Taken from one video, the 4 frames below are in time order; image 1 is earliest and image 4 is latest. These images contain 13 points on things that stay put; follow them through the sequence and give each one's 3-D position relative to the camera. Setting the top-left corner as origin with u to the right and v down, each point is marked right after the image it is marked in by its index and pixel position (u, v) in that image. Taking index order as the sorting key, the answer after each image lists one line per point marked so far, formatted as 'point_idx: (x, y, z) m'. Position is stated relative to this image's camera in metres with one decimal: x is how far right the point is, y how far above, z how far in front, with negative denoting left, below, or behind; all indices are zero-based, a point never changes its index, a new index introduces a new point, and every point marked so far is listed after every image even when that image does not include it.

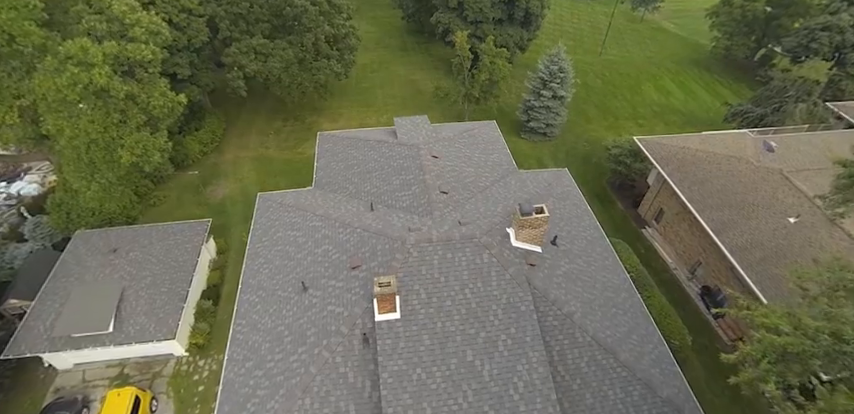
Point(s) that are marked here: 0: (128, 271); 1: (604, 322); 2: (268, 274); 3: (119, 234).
0: (-12.7, -2.7, +18.1) m
1: (+4.9, -3.2, +11.9) m
2: (-5.0, -2.1, +13.5) m
3: (-14.3, -1.2, +19.7) m
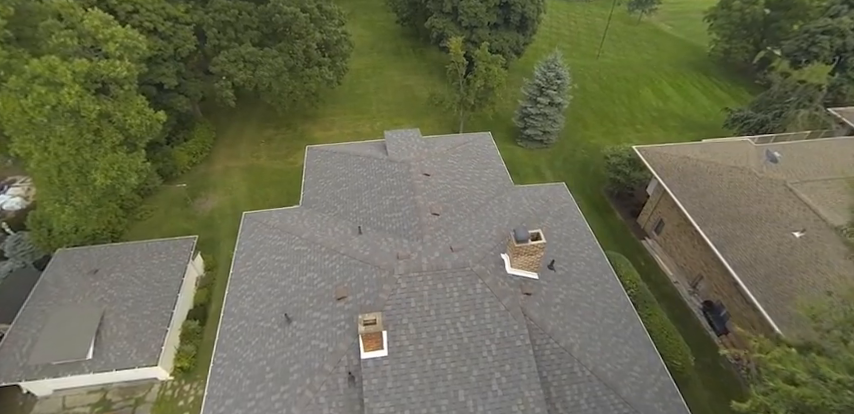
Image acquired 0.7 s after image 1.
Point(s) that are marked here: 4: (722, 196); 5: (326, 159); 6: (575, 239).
0: (-13.0, -3.5, +17.4) m
1: (+4.7, -3.9, +11.2) m
2: (-5.3, -2.9, +12.8) m
3: (-14.6, -2.1, +18.9) m
4: (+13.6, +0.5, +19.5) m
5: (-4.2, +2.0, +17.5) m
6: (+5.1, -1.1, +14.5) m
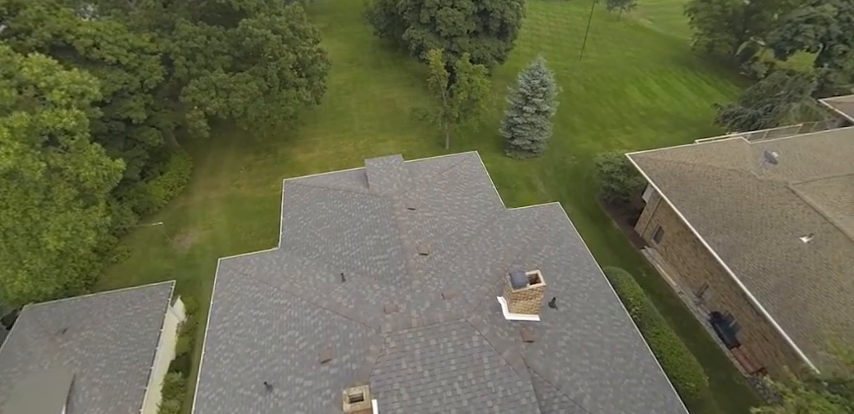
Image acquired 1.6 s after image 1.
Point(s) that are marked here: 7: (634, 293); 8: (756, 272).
0: (-13.2, -5.6, +16.1) m
1: (+4.6, -4.7, +10.3) m
2: (-5.5, -4.4, +11.7) m
3: (-14.9, -4.2, +17.6) m
4: (+13.0, +0.2, +18.7) m
5: (-4.7, +0.5, +16.4) m
6: (+4.7, -1.9, +13.6) m
7: (+8.9, -3.7, +18.3) m
8: (+12.6, -2.5, +16.4) m
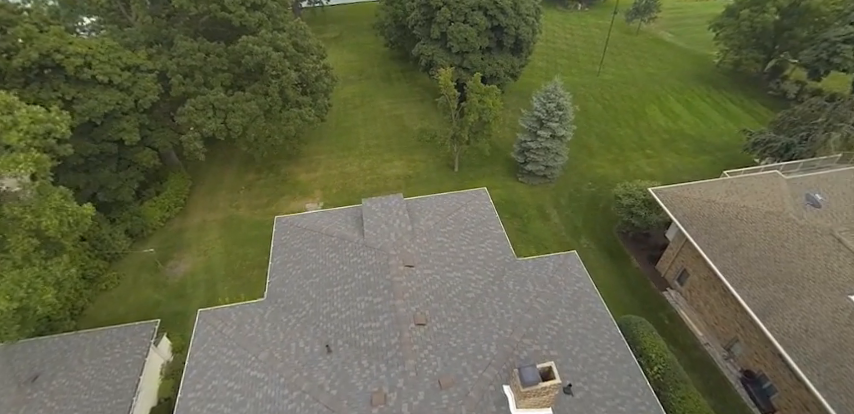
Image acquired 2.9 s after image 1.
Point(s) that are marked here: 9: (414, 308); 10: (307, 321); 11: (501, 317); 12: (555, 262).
0: (-13.2, -7.0, +14.9) m
1: (+4.4, -6.3, +8.6) m
2: (-5.6, -5.8, +10.2) m
3: (-14.8, -5.6, +16.5) m
4: (+13.1, -1.7, +16.8) m
5: (-4.6, -1.0, +15.0) m
6: (+4.7, -3.6, +11.9) m
7: (+8.9, -5.5, +16.5) m
8: (+12.7, -4.4, +14.5) m
9: (-0.3, -2.6, +11.2) m
10: (-3.4, -3.2, +12.0) m
11: (+2.0, -2.9, +11.6) m
12: (+4.3, -1.8, +14.2) m
